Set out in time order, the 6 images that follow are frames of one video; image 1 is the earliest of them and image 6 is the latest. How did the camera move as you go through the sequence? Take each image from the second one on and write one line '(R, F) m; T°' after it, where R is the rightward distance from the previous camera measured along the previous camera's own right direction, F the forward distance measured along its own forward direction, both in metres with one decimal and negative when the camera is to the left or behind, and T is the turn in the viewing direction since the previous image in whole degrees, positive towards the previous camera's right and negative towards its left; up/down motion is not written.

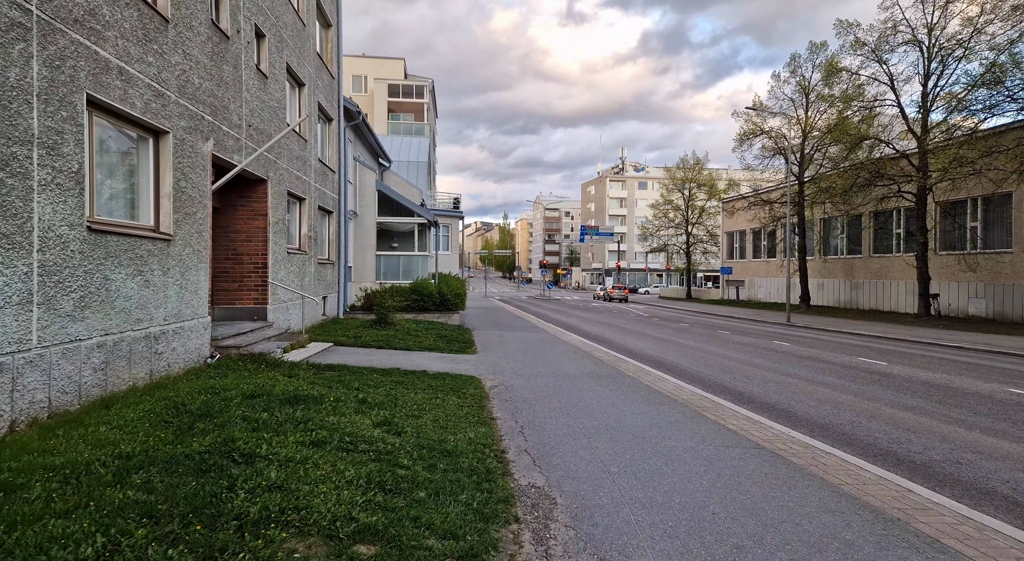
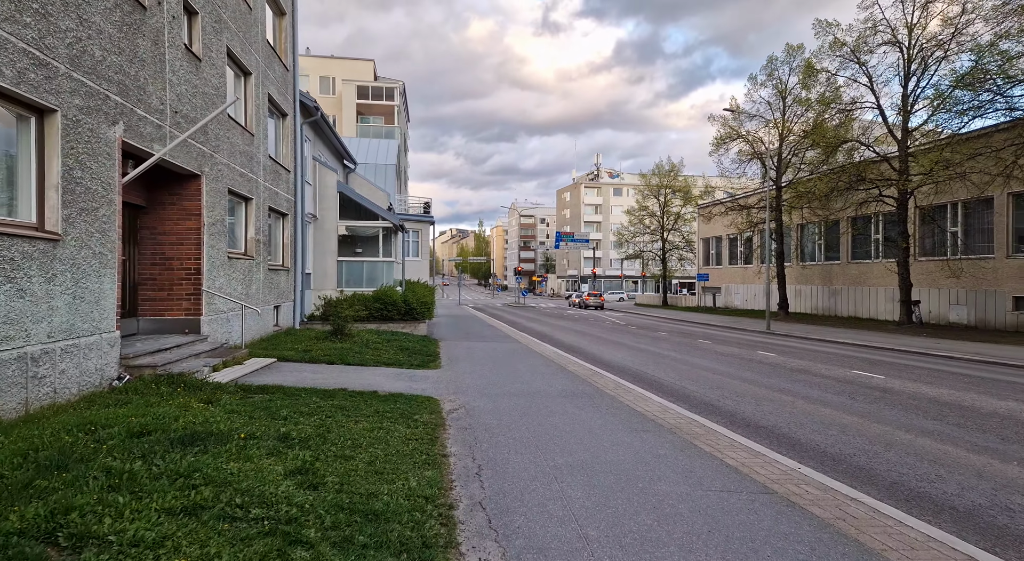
(+0.2, +1.2) m; +2°
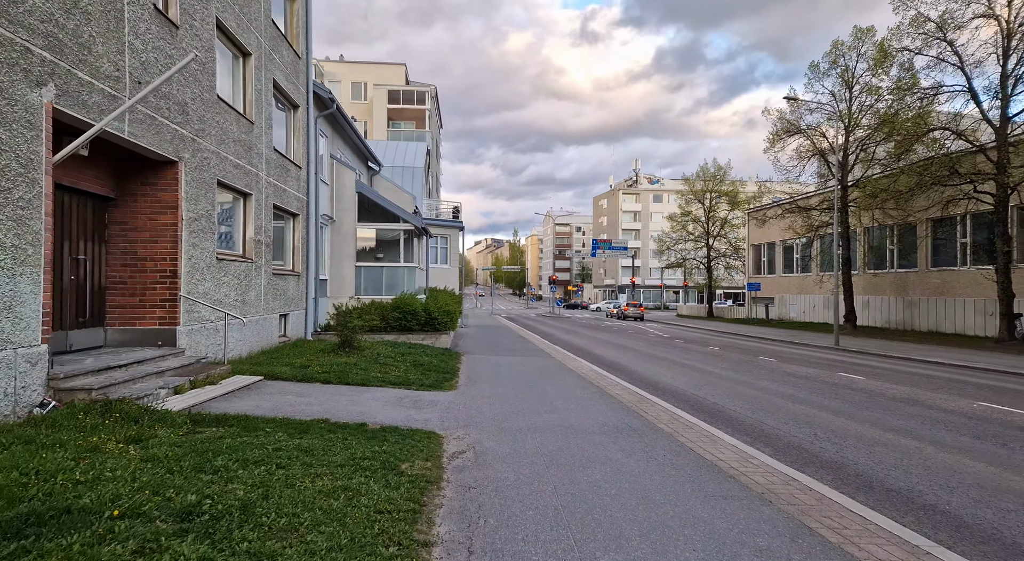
(+0.1, +2.0) m; -4°
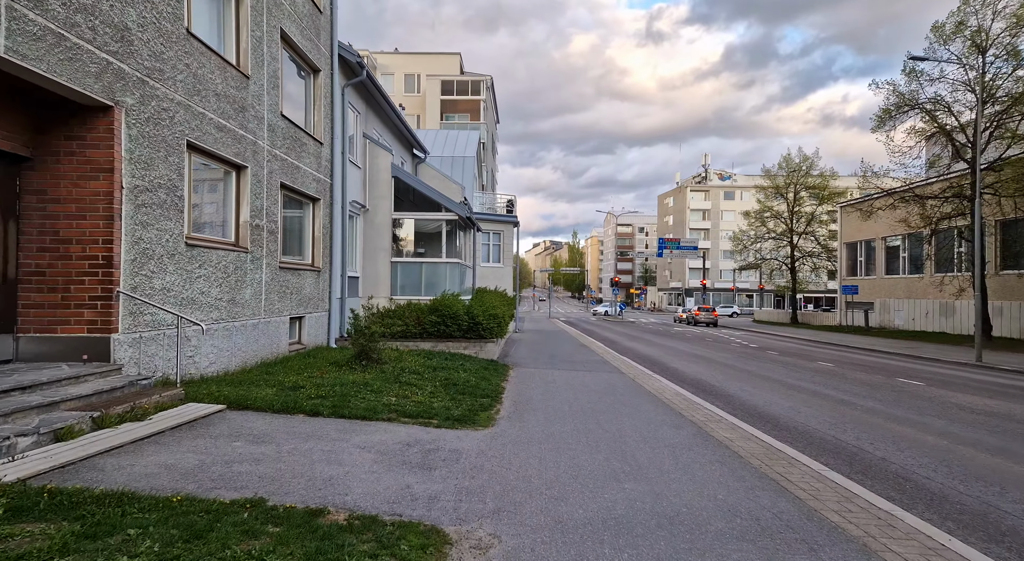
(0.0, +3.0) m; -6°
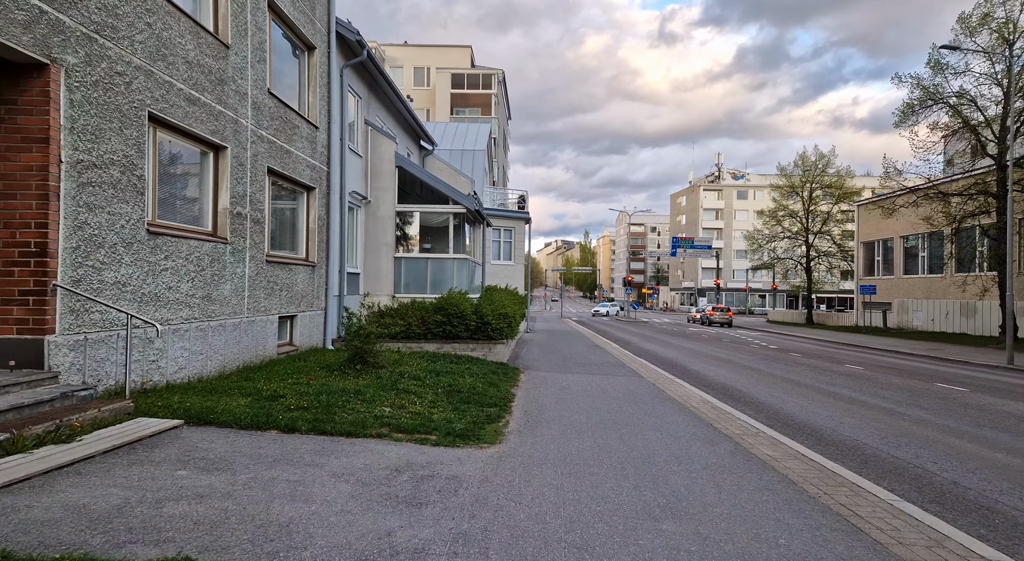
(0.0, +1.1) m; -1°
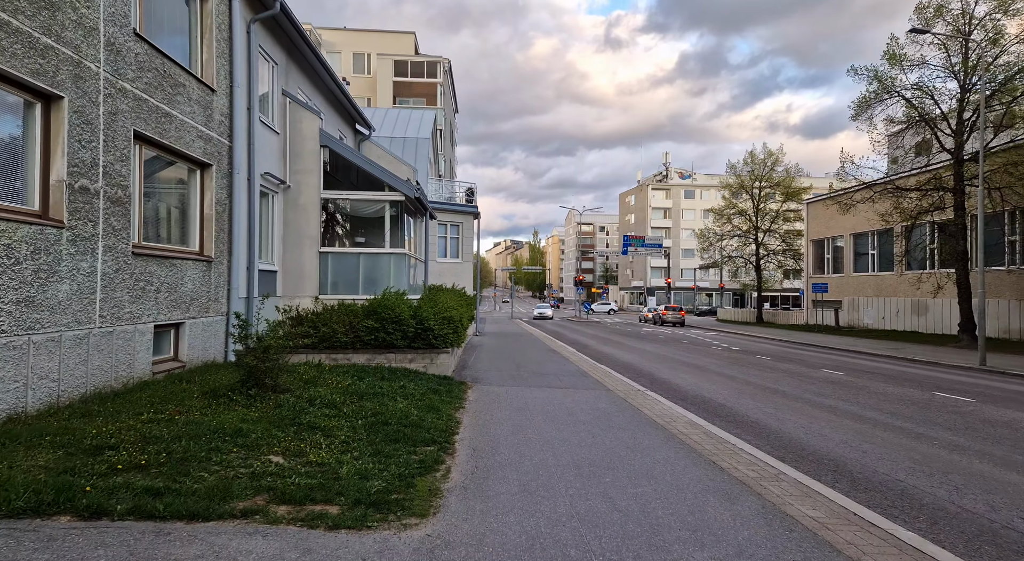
(+0.1, +2.1) m; +5°
